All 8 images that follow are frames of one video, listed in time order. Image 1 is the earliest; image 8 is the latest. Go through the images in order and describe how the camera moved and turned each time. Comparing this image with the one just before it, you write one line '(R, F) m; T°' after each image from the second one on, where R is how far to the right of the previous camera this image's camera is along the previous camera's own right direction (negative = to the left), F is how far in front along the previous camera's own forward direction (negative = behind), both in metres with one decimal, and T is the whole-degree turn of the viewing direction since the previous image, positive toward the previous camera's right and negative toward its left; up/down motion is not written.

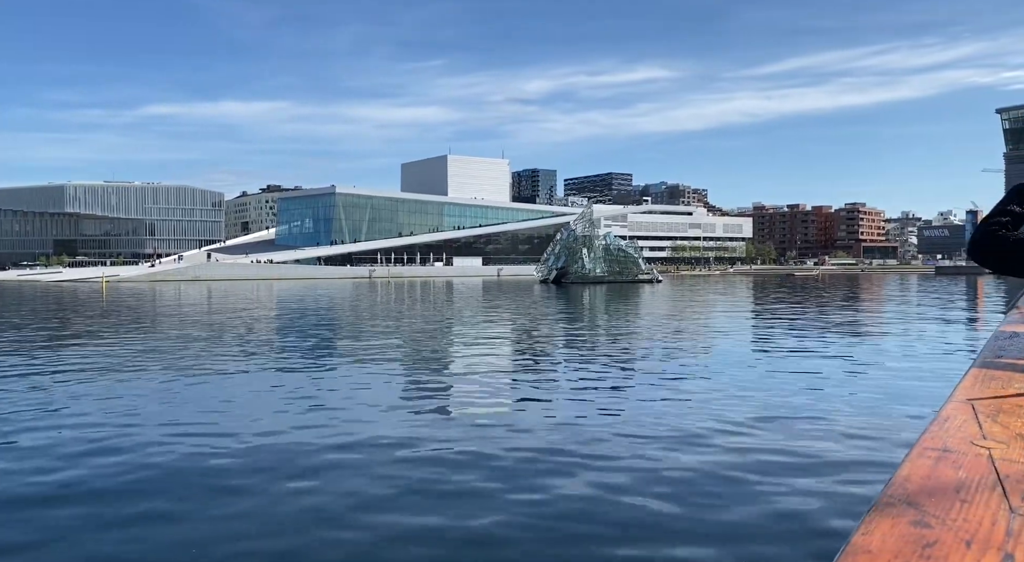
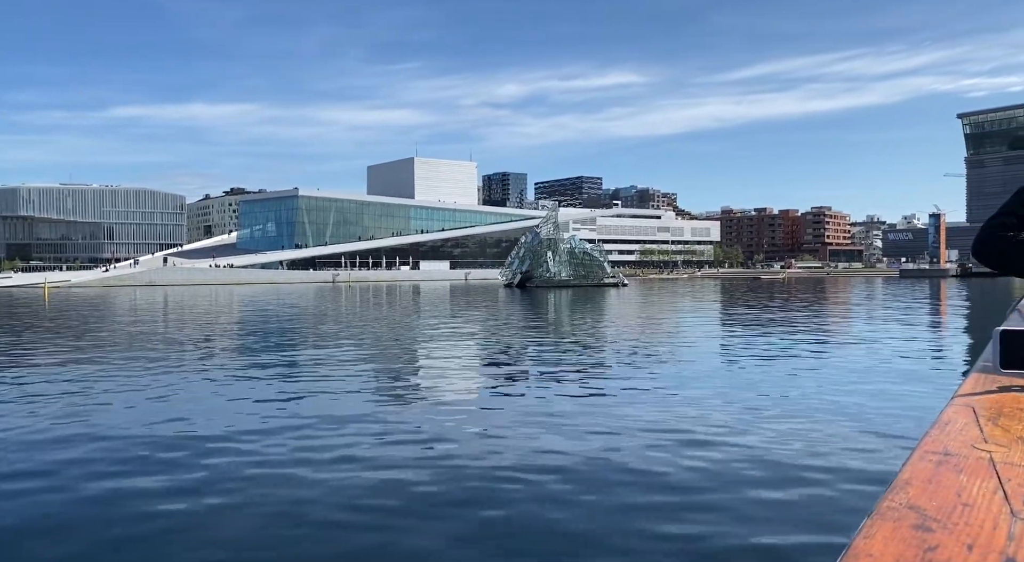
(+0.3, +0.8) m; +2°
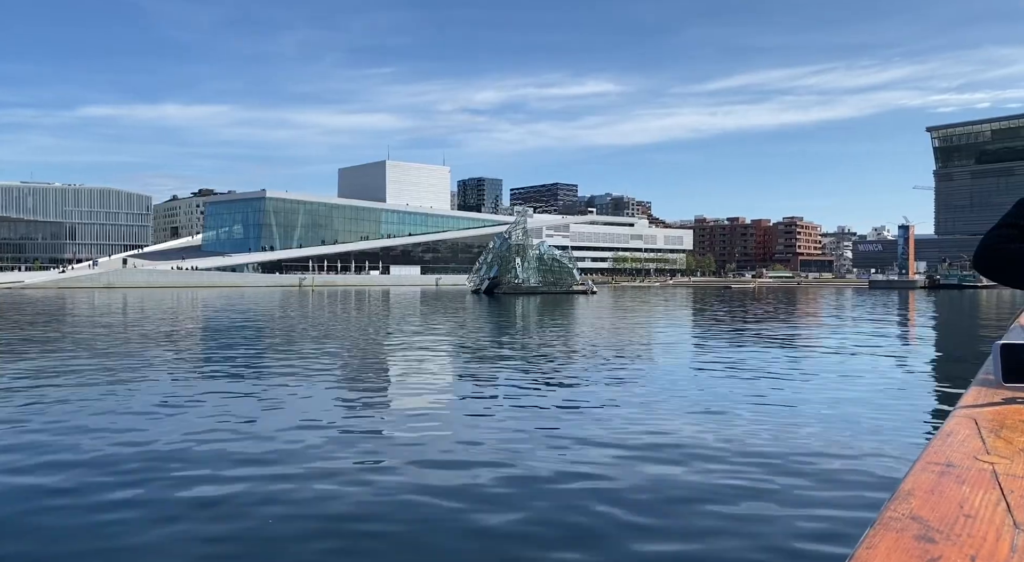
(+0.3, +0.9) m; +2°
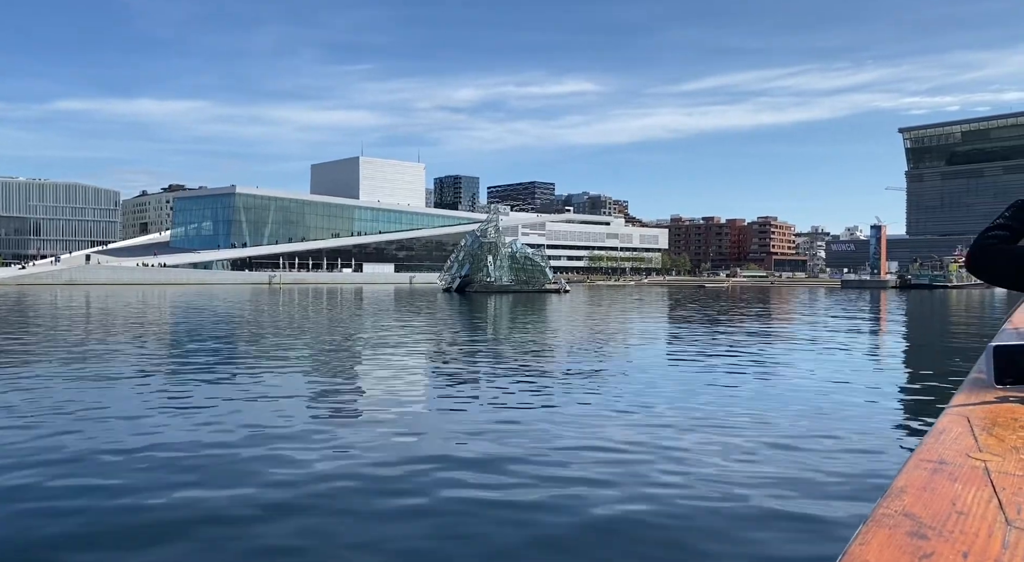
(+0.2, +0.7) m; +2°
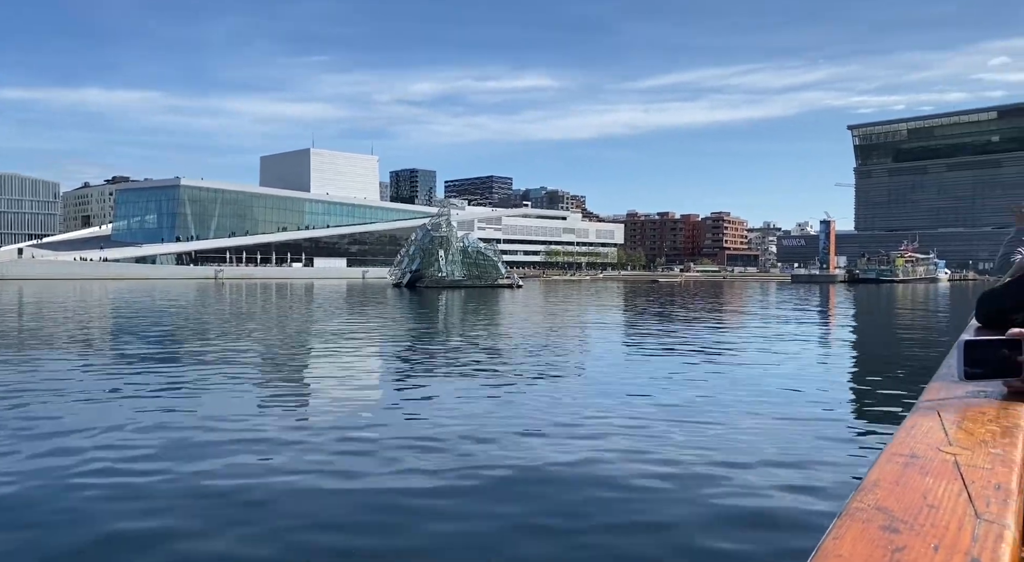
(+0.2, +1.2) m; +3°
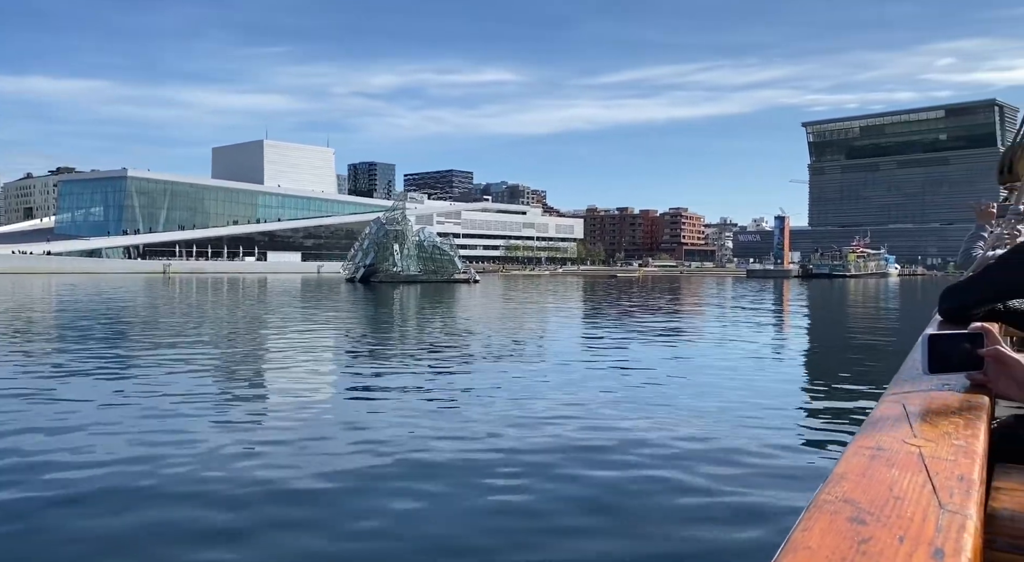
(0.0, +1.4) m; +3°
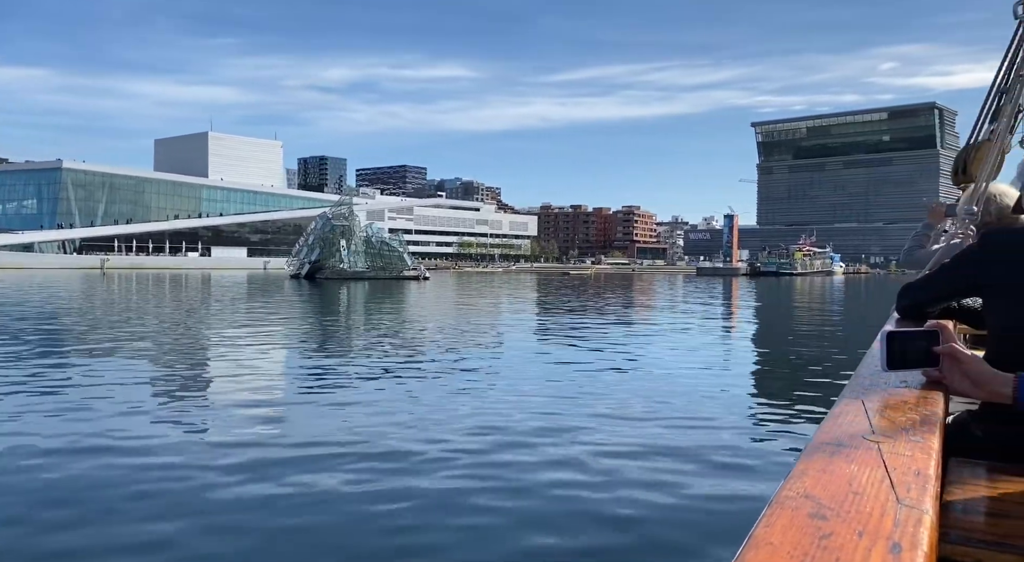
(-0.3, +0.4) m; +3°
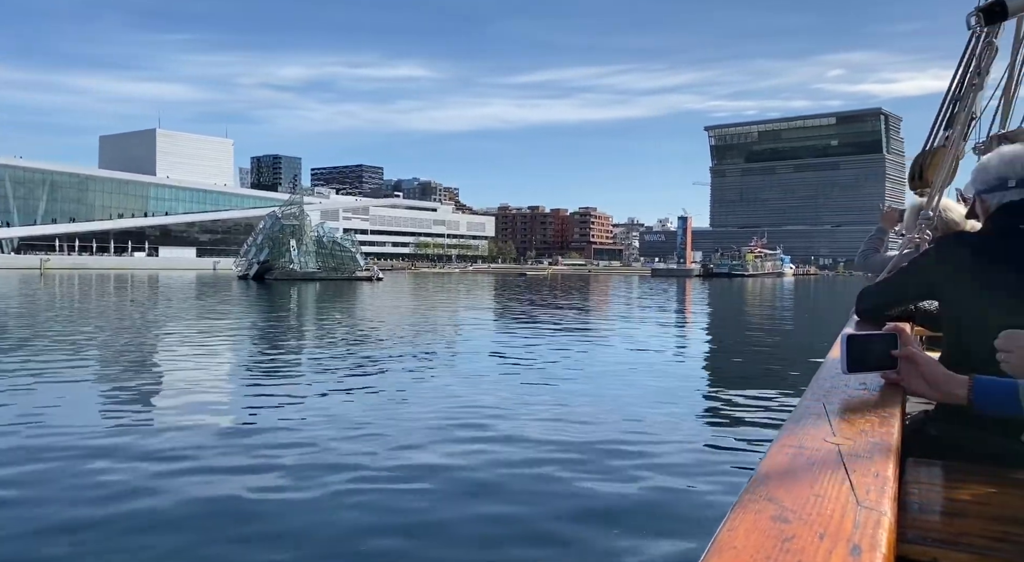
(-0.1, +0.4) m; +3°
